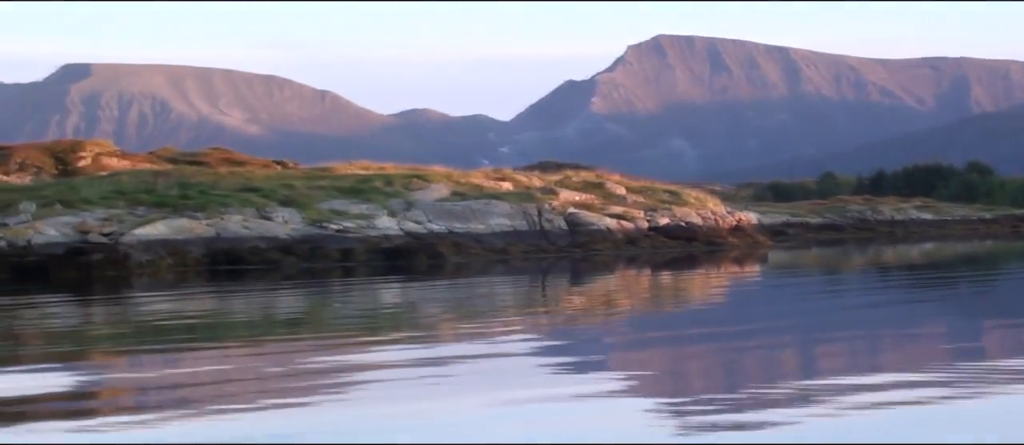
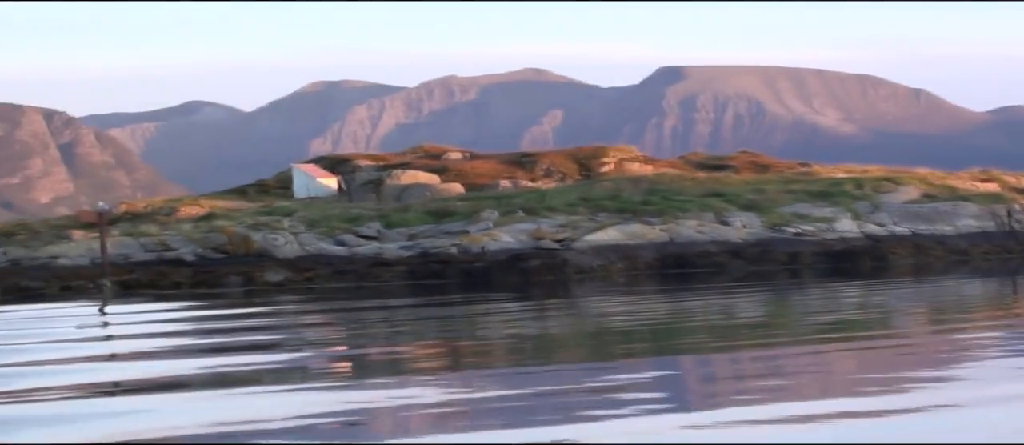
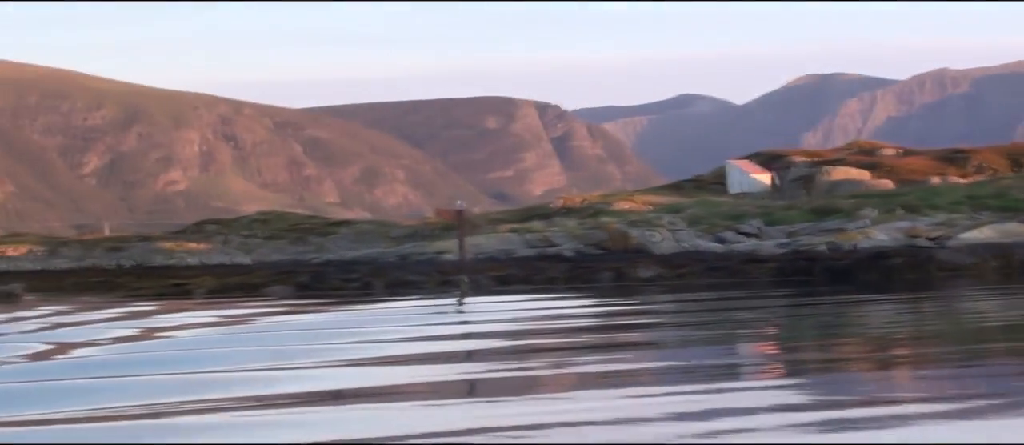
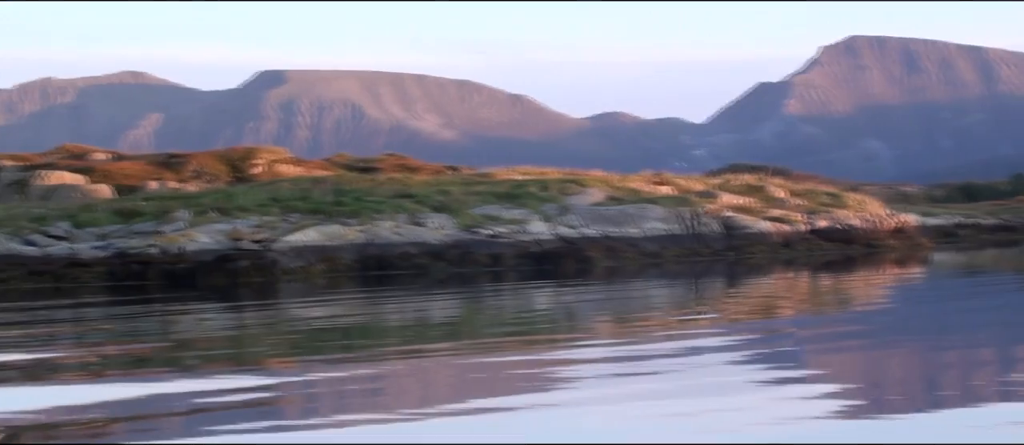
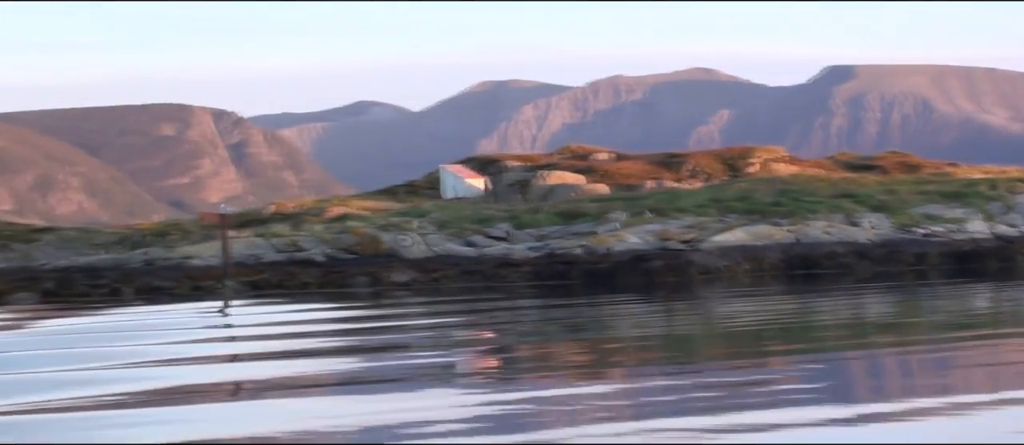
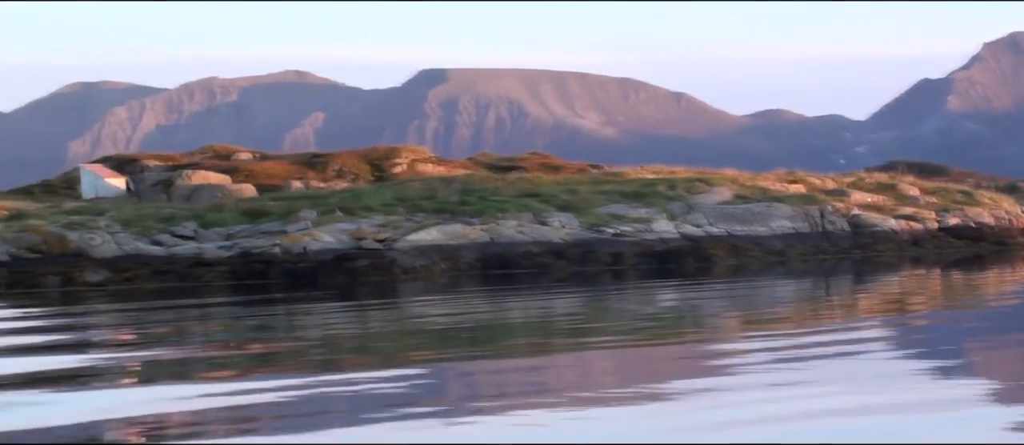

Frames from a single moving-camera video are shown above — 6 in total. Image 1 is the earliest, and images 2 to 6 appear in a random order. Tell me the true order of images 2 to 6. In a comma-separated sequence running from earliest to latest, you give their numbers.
4, 6, 2, 5, 3
